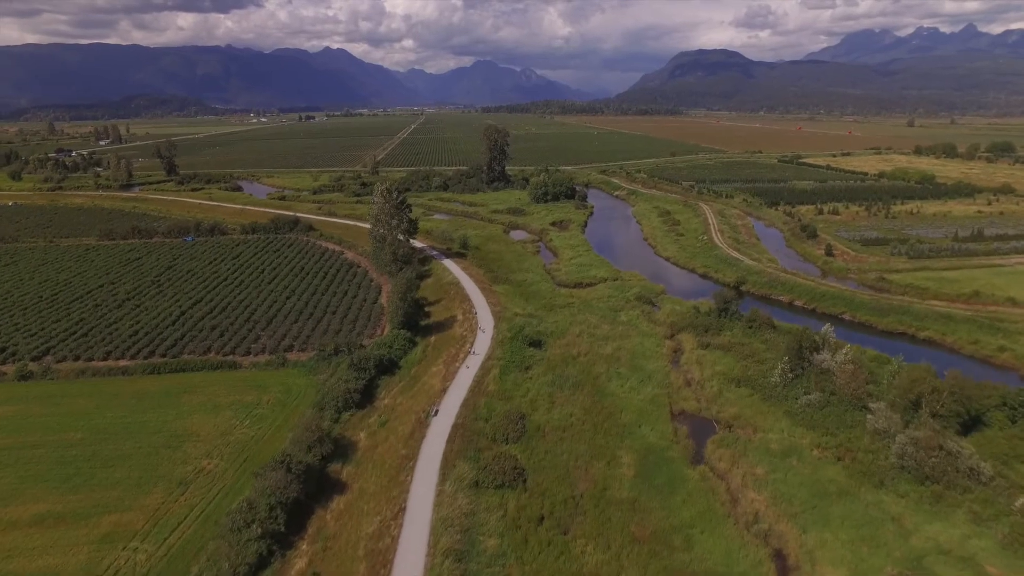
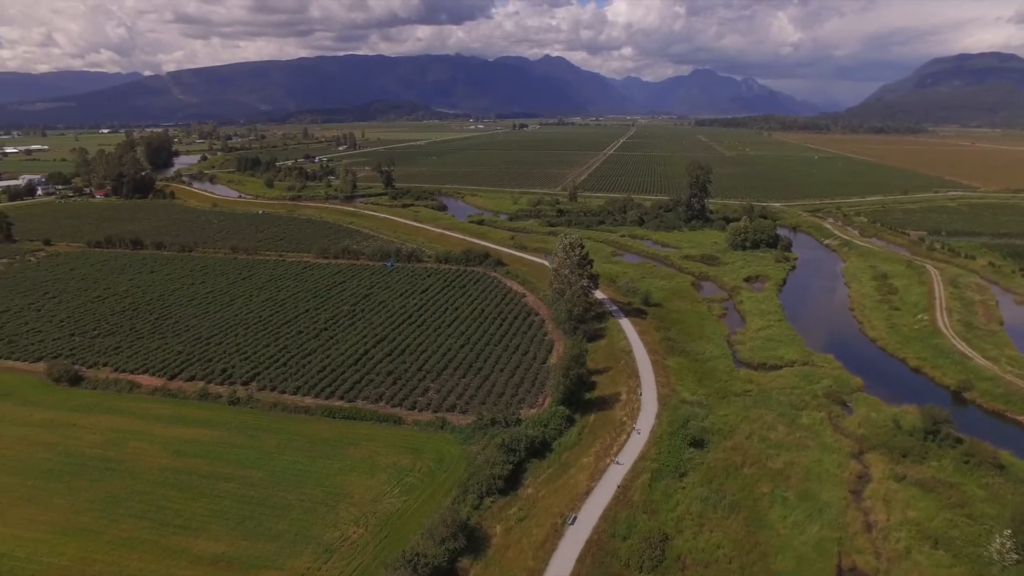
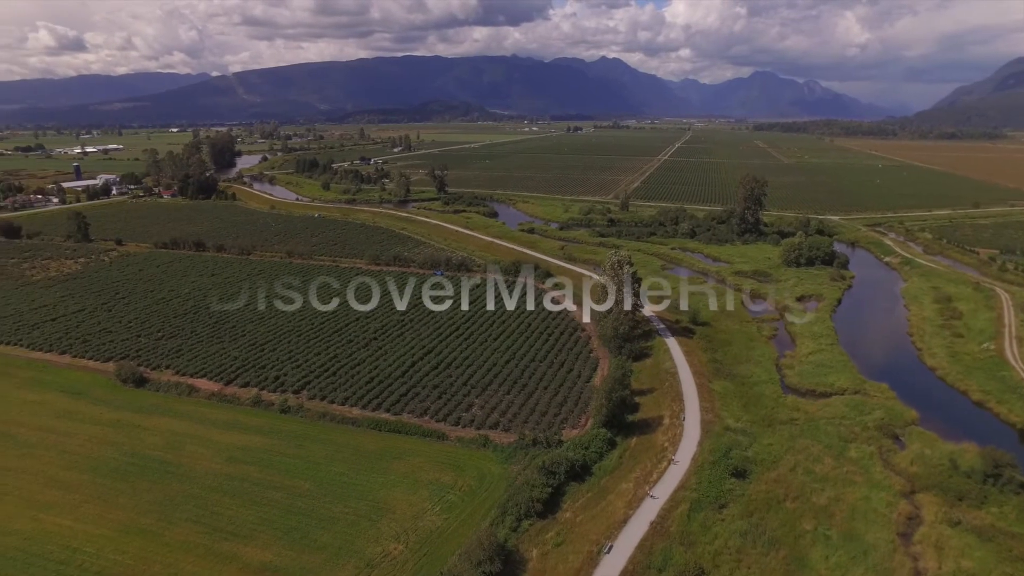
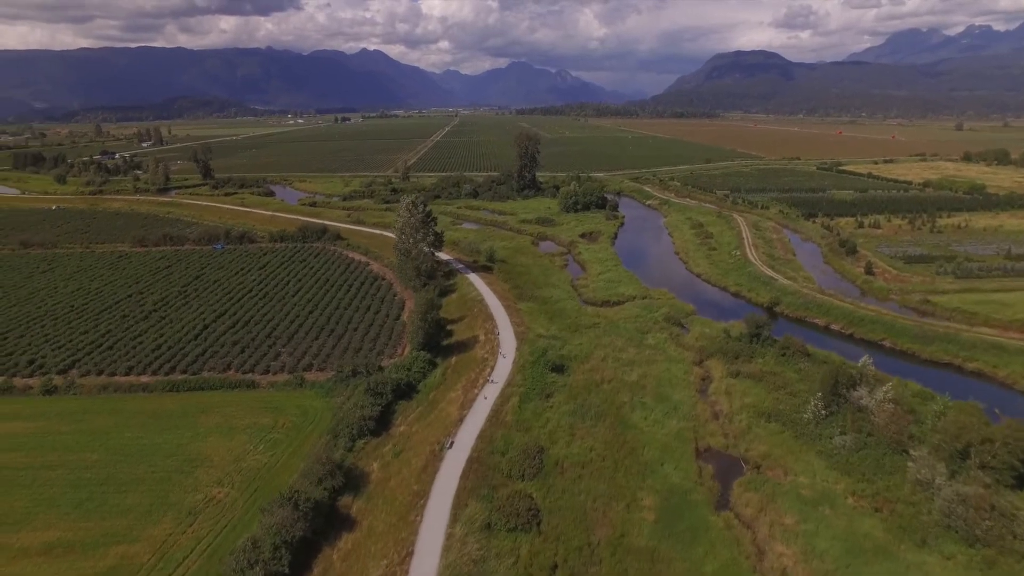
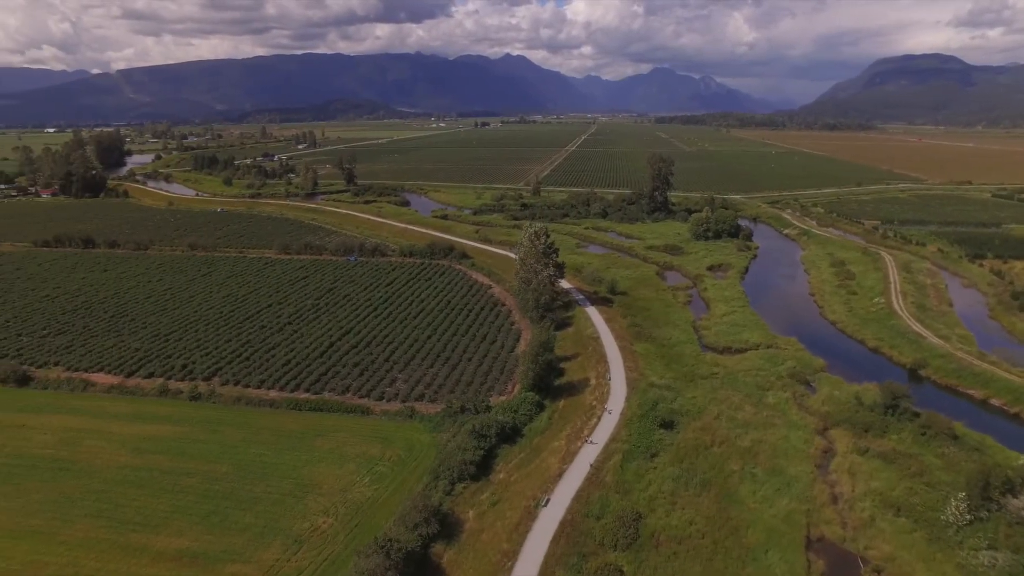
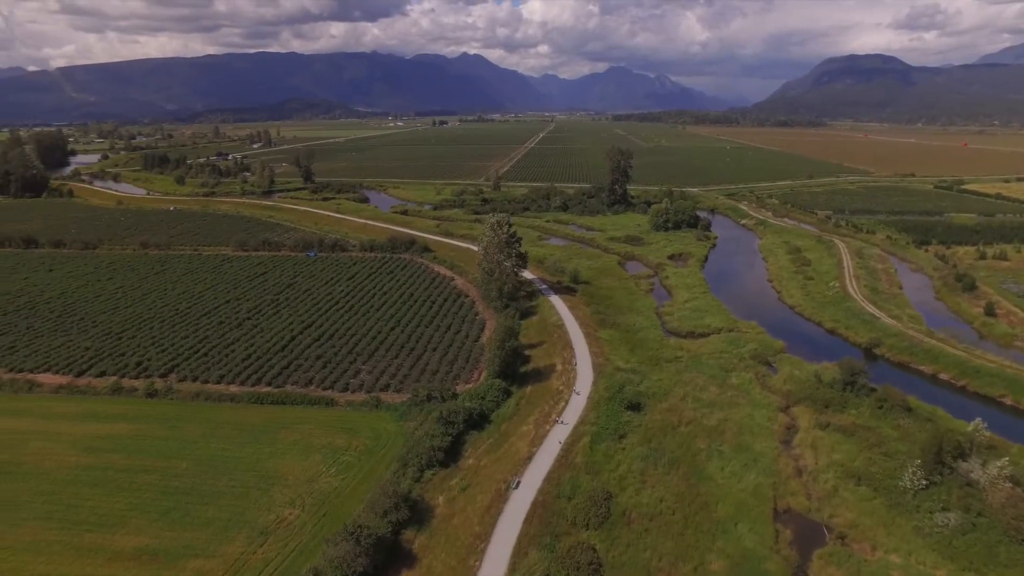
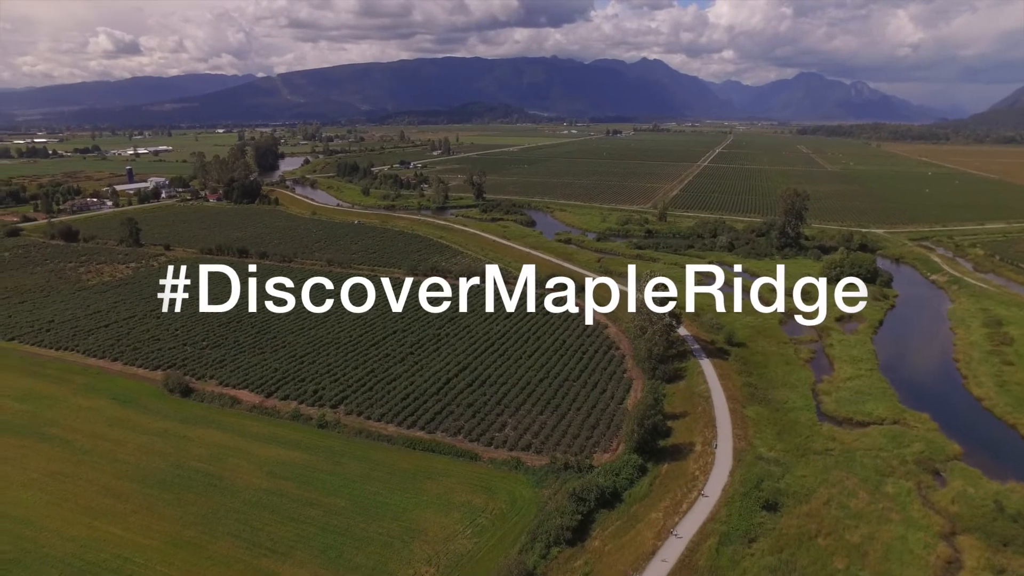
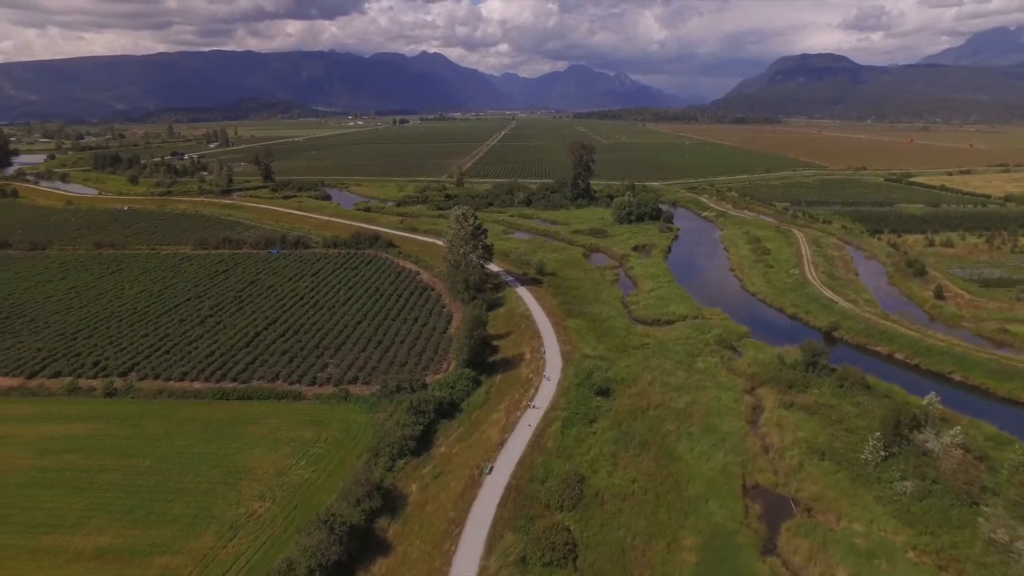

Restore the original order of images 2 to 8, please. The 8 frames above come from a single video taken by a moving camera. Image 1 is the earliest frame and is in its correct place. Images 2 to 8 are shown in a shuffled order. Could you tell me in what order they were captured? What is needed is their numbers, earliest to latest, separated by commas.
4, 8, 6, 5, 2, 3, 7
